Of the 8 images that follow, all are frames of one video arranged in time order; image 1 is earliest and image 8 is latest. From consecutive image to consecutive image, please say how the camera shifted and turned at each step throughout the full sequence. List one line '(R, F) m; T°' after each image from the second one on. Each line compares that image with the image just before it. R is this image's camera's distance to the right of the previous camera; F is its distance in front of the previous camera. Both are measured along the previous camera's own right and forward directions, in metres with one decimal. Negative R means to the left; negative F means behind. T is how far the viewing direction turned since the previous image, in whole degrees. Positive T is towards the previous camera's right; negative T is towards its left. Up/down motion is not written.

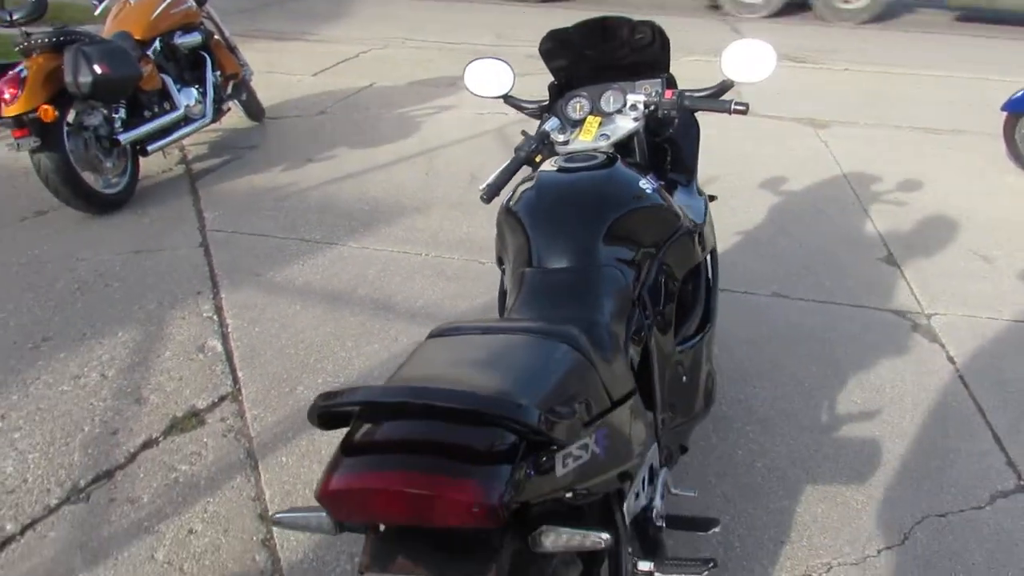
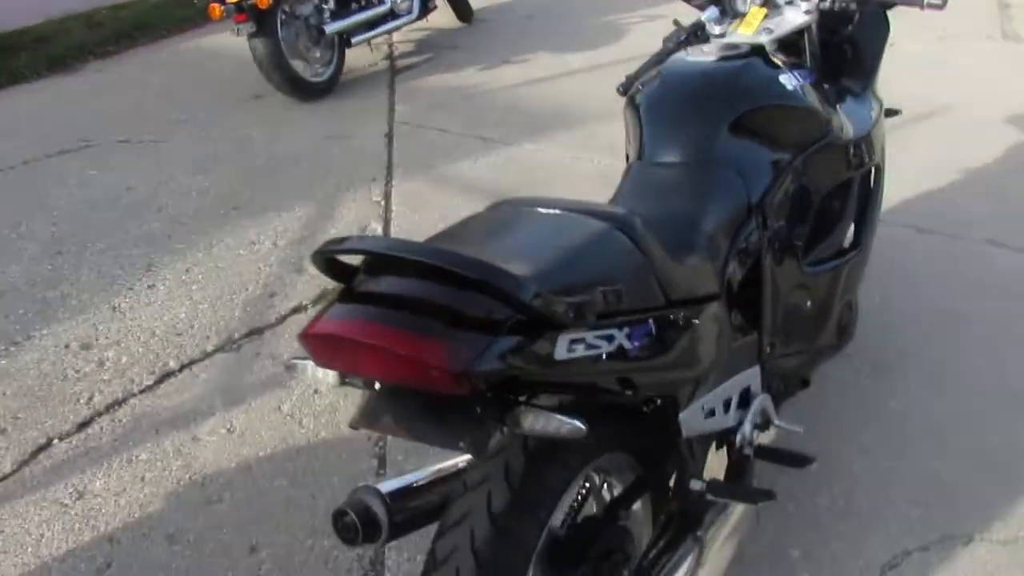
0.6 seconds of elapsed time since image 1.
(+0.3, +0.1) m; -15°
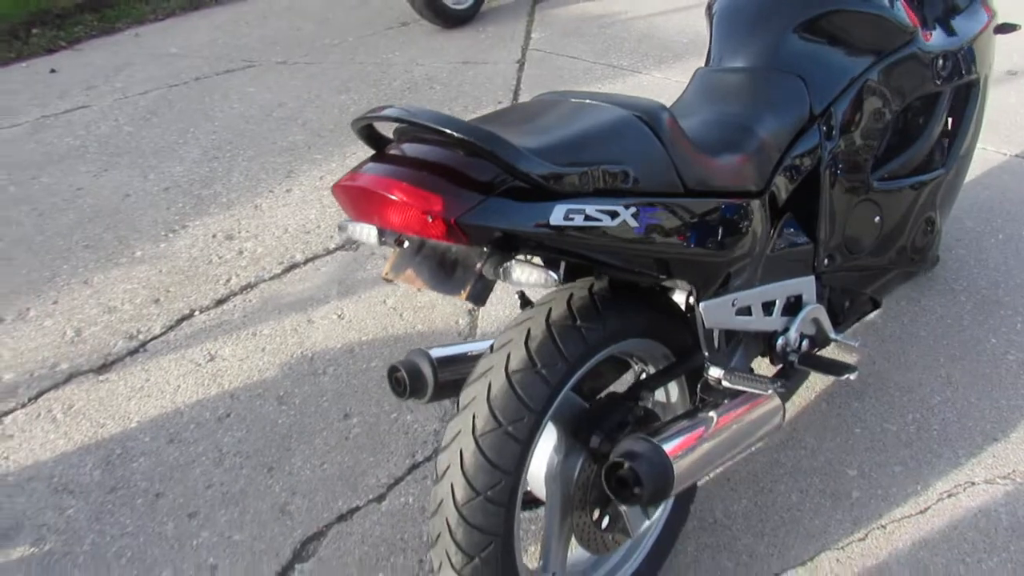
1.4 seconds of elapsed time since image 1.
(+0.3, -0.1) m; -11°
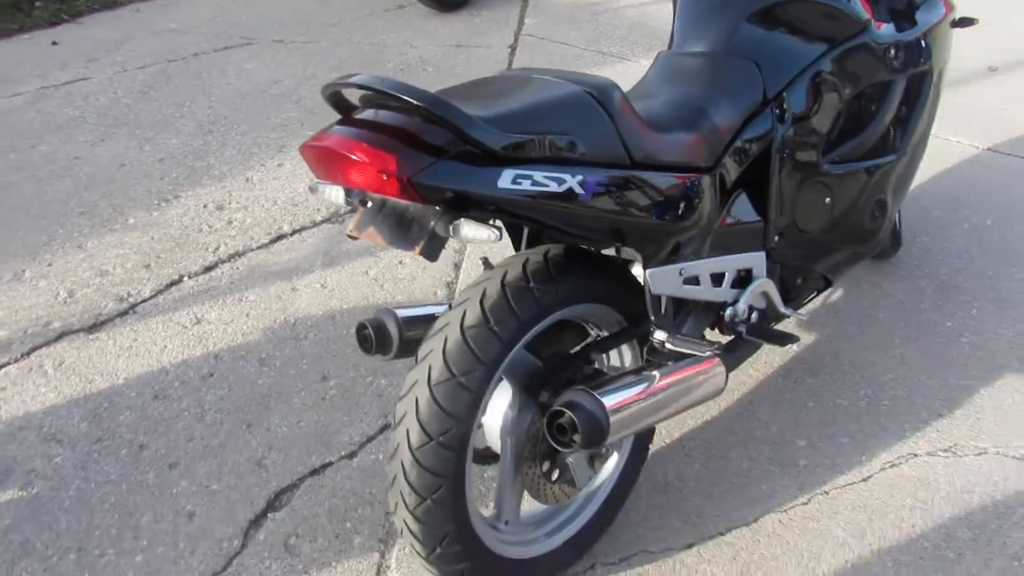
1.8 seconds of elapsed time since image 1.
(+0.1, -0.1) m; 0°
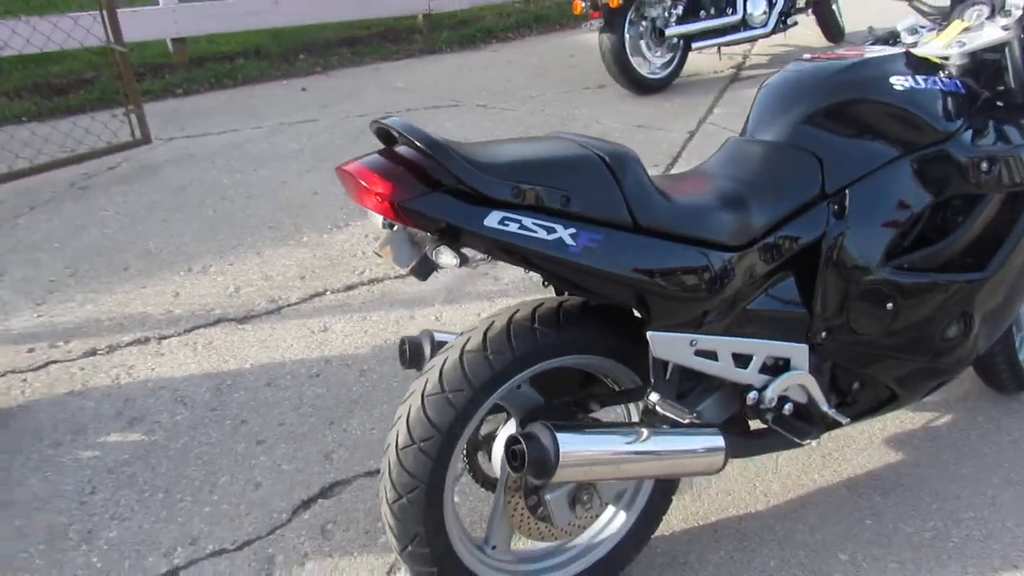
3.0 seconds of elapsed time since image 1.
(+0.5, -0.1) m; -15°
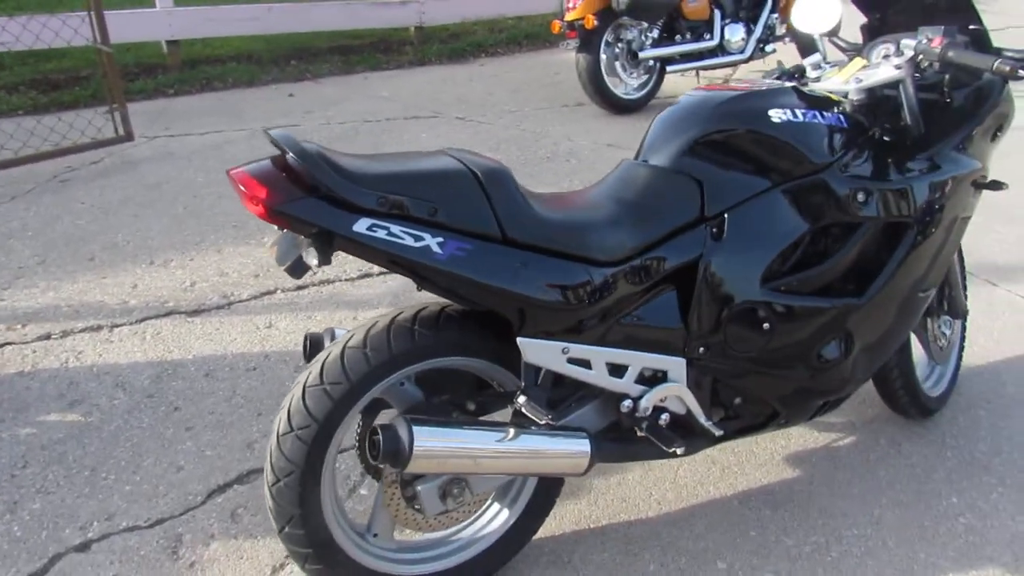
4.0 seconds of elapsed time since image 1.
(+0.3, -0.1) m; -1°
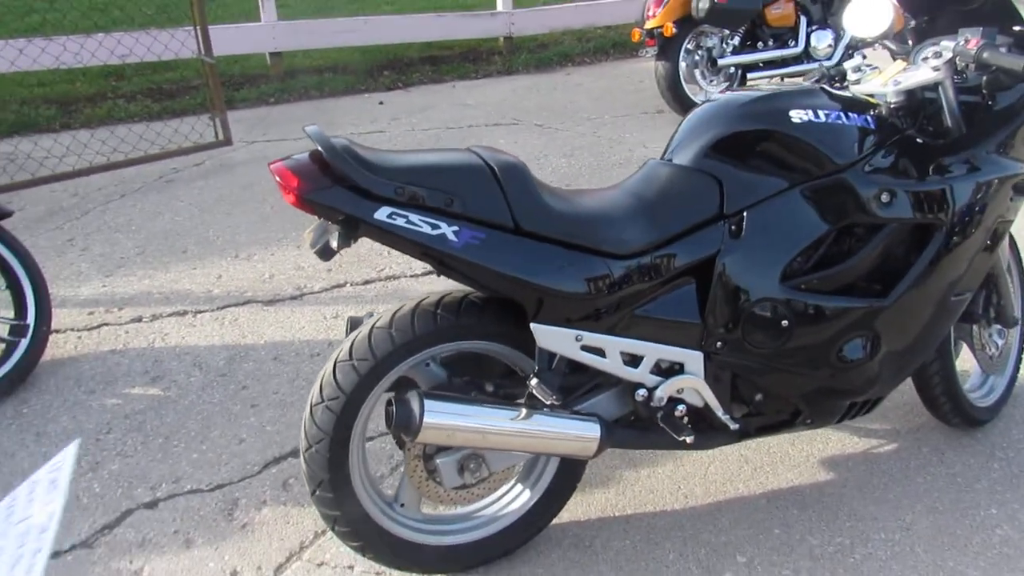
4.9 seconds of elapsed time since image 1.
(+0.2, -0.1) m; -7°
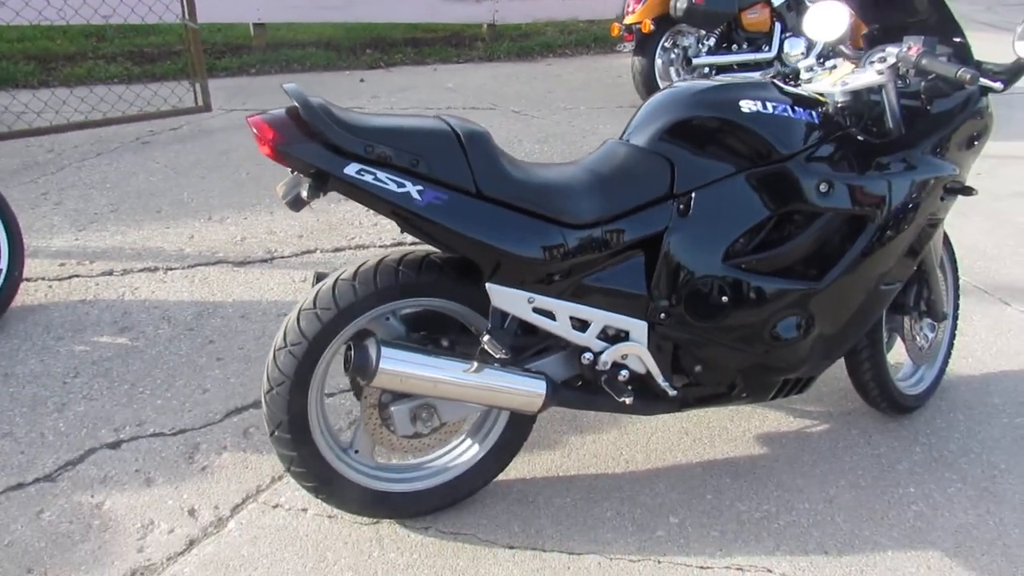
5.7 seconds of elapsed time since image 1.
(0.0, -0.2) m; +2°
